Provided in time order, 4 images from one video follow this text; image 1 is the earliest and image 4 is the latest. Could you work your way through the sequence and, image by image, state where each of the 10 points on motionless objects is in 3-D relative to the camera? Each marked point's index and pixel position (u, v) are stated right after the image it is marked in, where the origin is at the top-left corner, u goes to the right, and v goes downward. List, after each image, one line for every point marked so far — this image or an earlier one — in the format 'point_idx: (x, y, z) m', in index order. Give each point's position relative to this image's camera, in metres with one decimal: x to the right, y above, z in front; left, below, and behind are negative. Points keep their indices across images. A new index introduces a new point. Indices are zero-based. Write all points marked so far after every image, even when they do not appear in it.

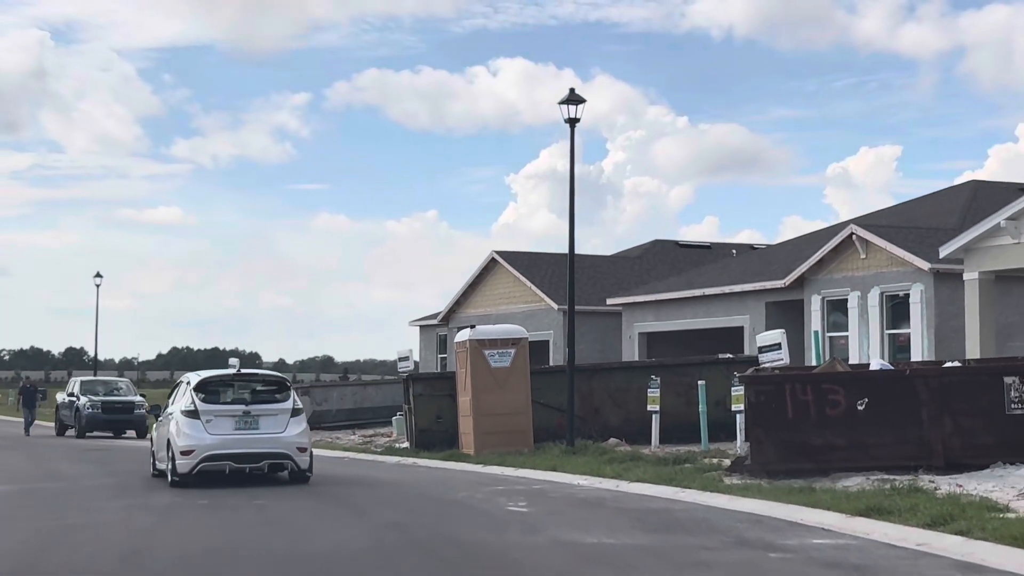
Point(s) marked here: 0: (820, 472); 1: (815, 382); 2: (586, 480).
0: (+3.6, -2.1, +15.7) m
1: (+3.5, -1.1, +15.8) m
2: (+0.9, -2.4, +16.8) m
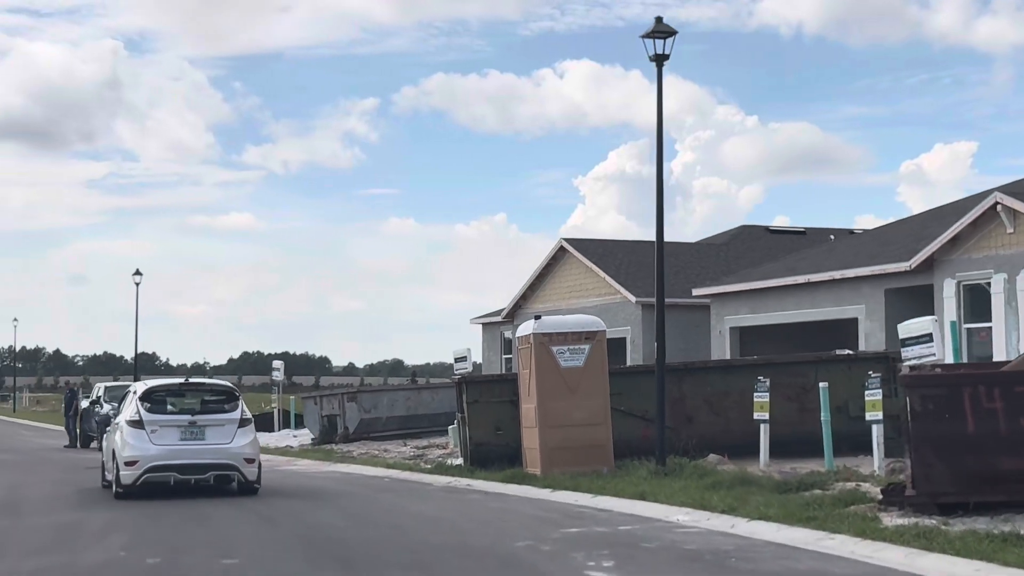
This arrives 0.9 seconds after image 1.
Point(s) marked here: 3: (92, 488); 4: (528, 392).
0: (+4.3, -1.8, +11.4) m
1: (+4.2, -0.8, +11.5) m
2: (+1.6, -2.1, +12.6) m
3: (-5.3, -2.6, +16.9) m
4: (+0.2, -1.4, +18.0) m
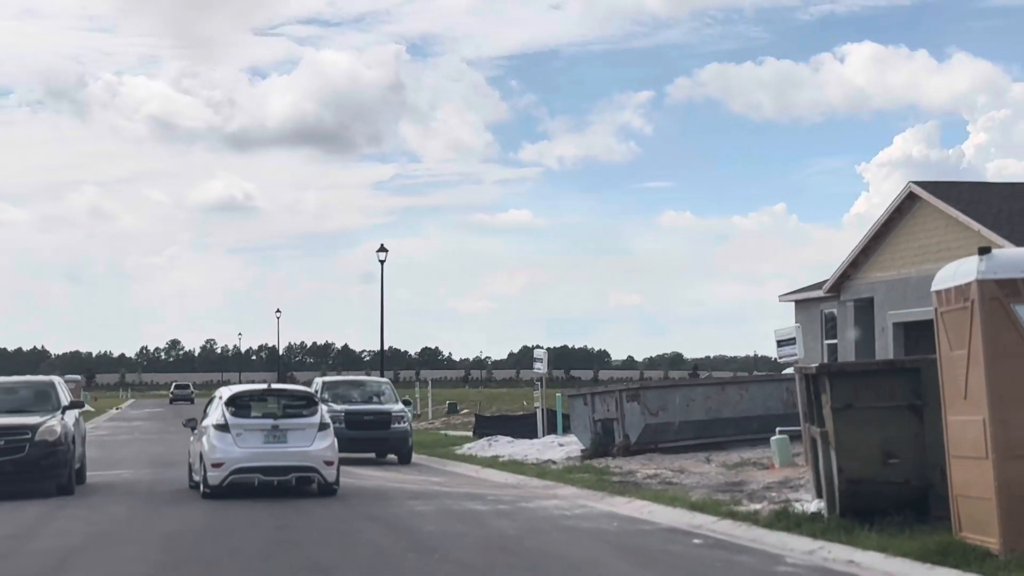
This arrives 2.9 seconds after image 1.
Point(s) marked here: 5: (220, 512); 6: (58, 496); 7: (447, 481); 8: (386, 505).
0: (+5.8, -1.2, +2.3) m
1: (+5.8, -0.1, +2.4) m
2: (+3.5, -1.5, +4.1) m
3: (-2.3, -2.0, +9.7) m
4: (+3.2, -0.7, +9.6) m
5: (-3.2, -2.4, +14.3) m
6: (-5.9, -2.7, +17.6) m
7: (-0.9, -2.8, +19.6) m
8: (-1.5, -2.5, +15.4) m
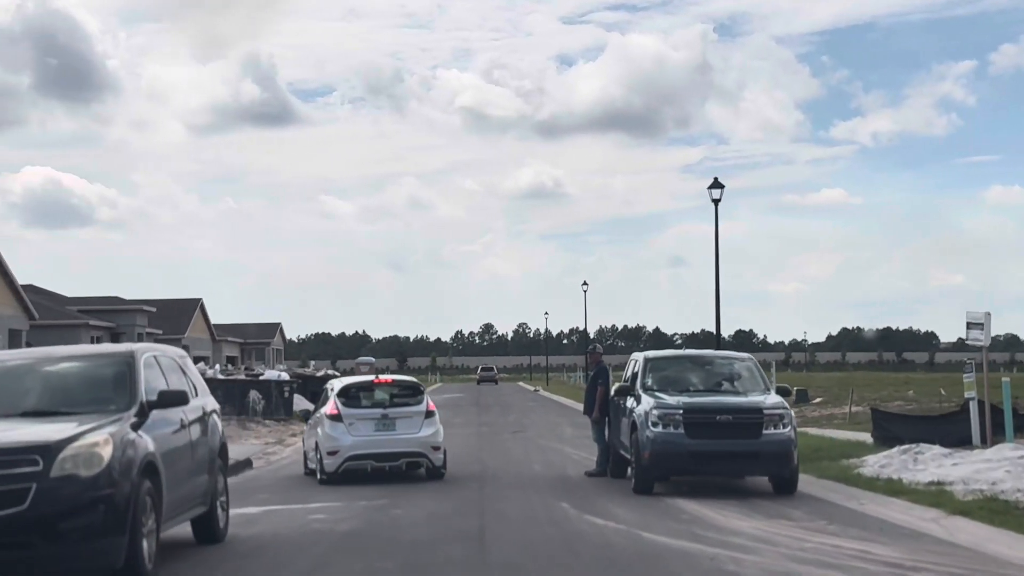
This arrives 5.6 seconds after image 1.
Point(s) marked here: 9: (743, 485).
0: (+5.5, -0.4, -9.1) m
1: (+5.4, +0.6, -9.0) m
2: (+3.6, -0.7, -6.9) m
3: (-0.8, -1.2, 0.0) m
4: (+4.6, +0.1, -1.4) m
5: (-0.6, -1.6, +4.6) m
6: (-2.5, -1.8, +8.5) m
7: (+2.8, -1.9, +9.3) m
8: (+1.3, -1.6, +5.3) m
9: (+2.7, -2.3, +16.0) m
